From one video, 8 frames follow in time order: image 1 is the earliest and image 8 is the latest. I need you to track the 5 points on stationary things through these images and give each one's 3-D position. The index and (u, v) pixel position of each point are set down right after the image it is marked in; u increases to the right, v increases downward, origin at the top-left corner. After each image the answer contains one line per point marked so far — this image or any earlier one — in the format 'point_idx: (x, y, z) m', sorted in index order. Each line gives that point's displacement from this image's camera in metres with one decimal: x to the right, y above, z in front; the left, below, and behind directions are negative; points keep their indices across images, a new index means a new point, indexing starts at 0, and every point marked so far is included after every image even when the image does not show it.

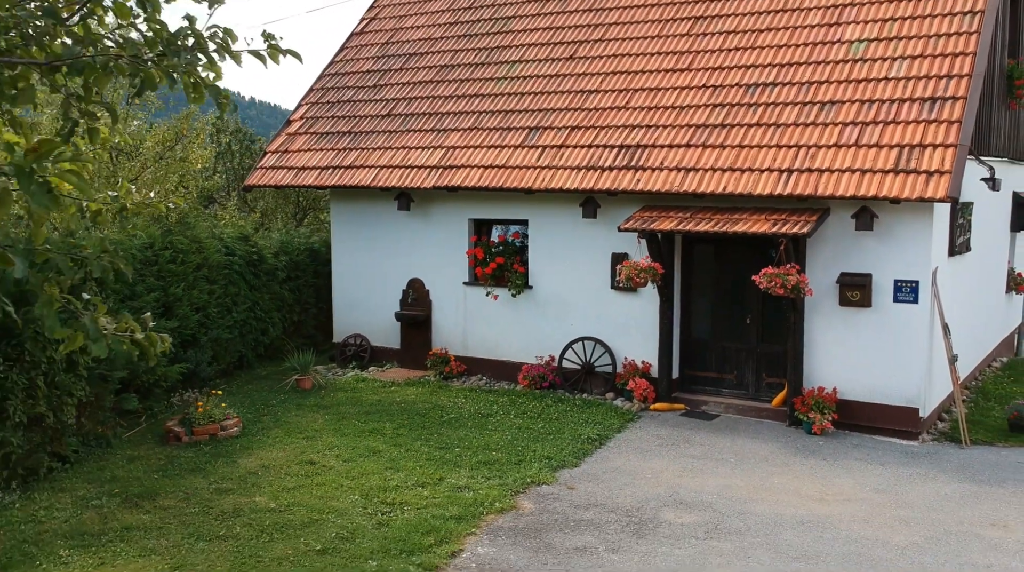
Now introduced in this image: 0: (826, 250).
0: (+3.1, +0.4, +12.1) m
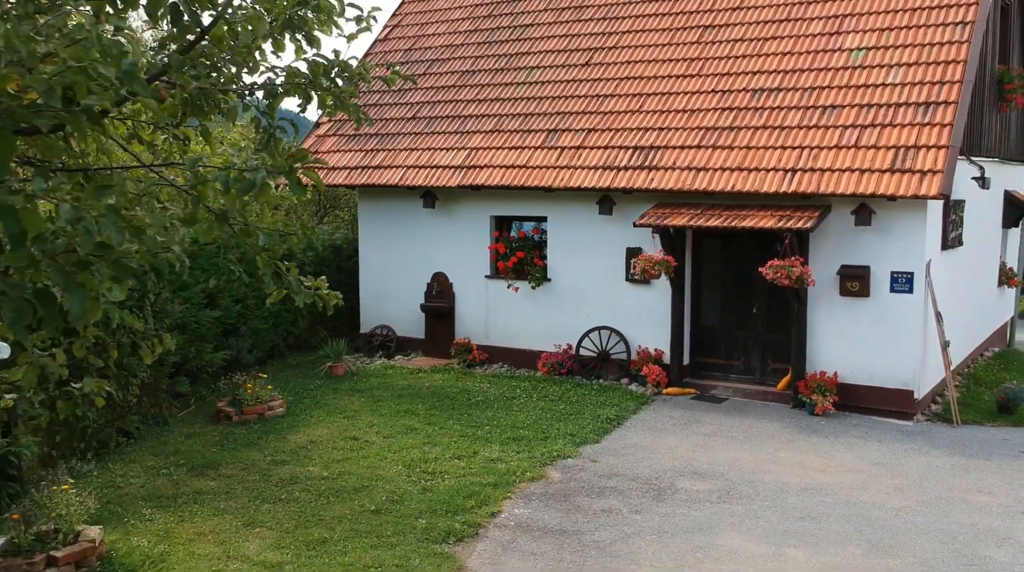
0: (+3.4, +0.5, +13.0) m
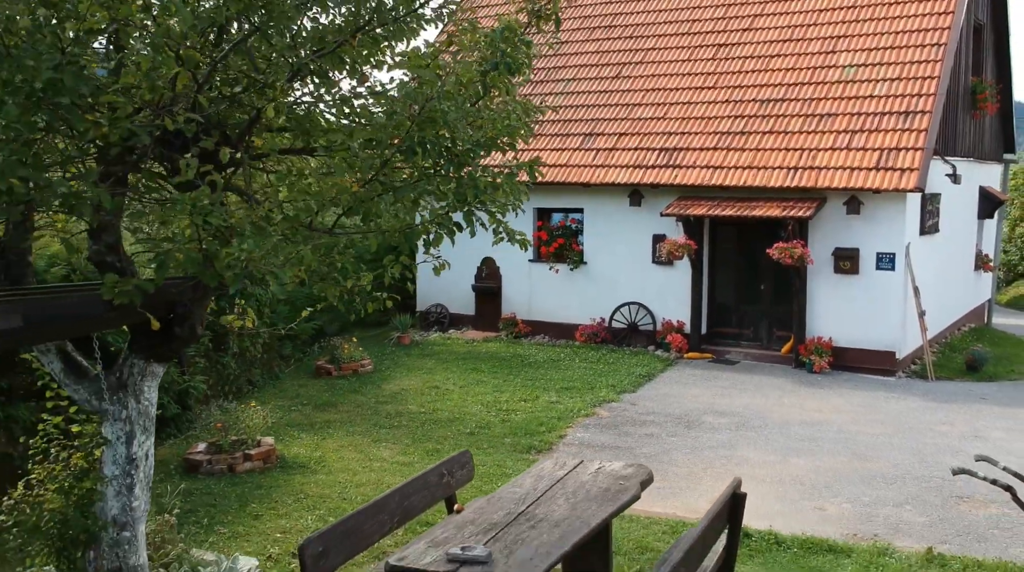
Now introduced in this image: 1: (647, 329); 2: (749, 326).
0: (+4.0, +0.7, +15.6) m
1: (+1.9, -0.6, +17.3) m
2: (+3.3, -0.6, +16.8) m
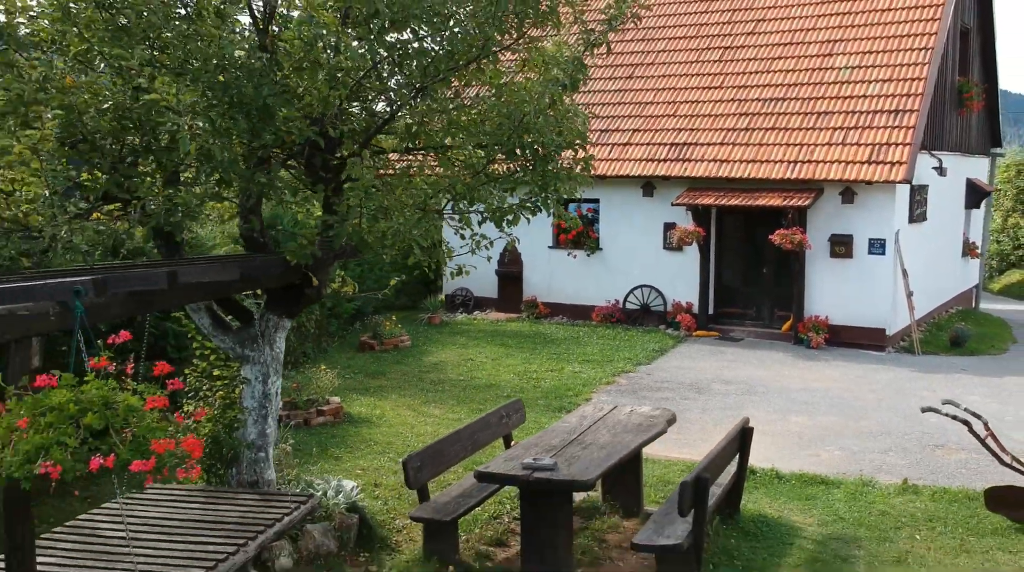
0: (+4.4, +1.0, +17.1) m
1: (+2.3, -0.4, +18.9) m
2: (+3.7, -0.3, +18.3) m
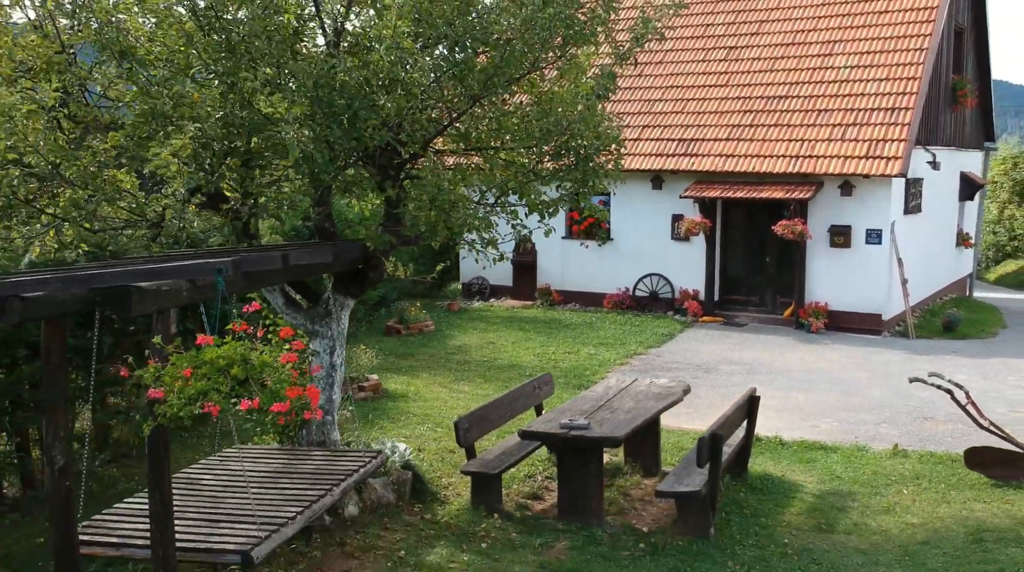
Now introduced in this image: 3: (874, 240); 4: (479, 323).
0: (+4.6, +1.1, +18.1) m
1: (+2.5, -0.2, +19.9) m
2: (+3.9, -0.1, +19.3) m
3: (+5.3, +0.7, +17.7) m
4: (-0.5, -0.6, +18.9) m
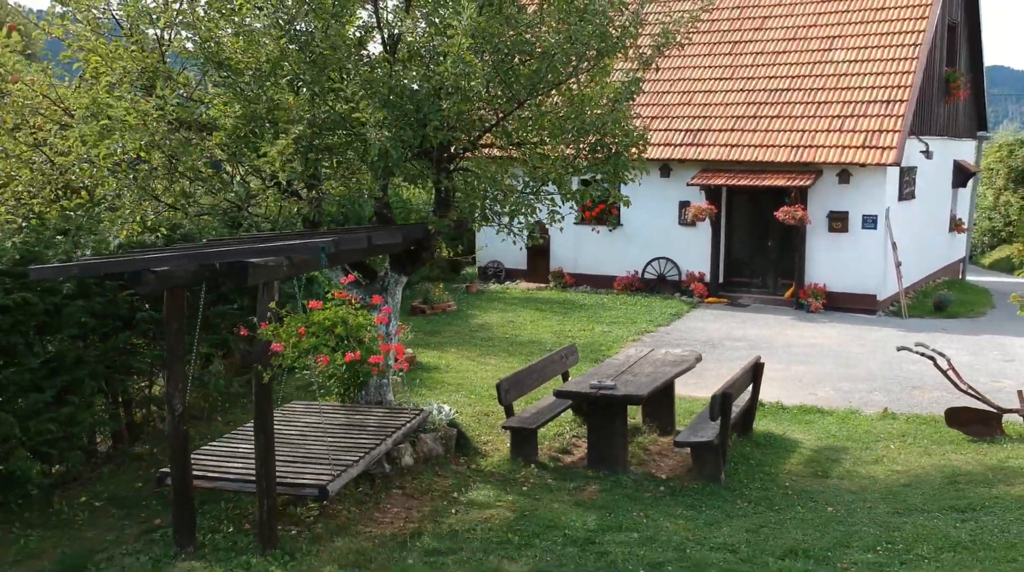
0: (+4.9, +1.4, +19.3) m
1: (+2.8, +0.1, +21.0) m
2: (+4.2, +0.2, +20.5) m
3: (+5.6, +0.9, +18.9) m
4: (-0.3, -0.3, +20.0) m
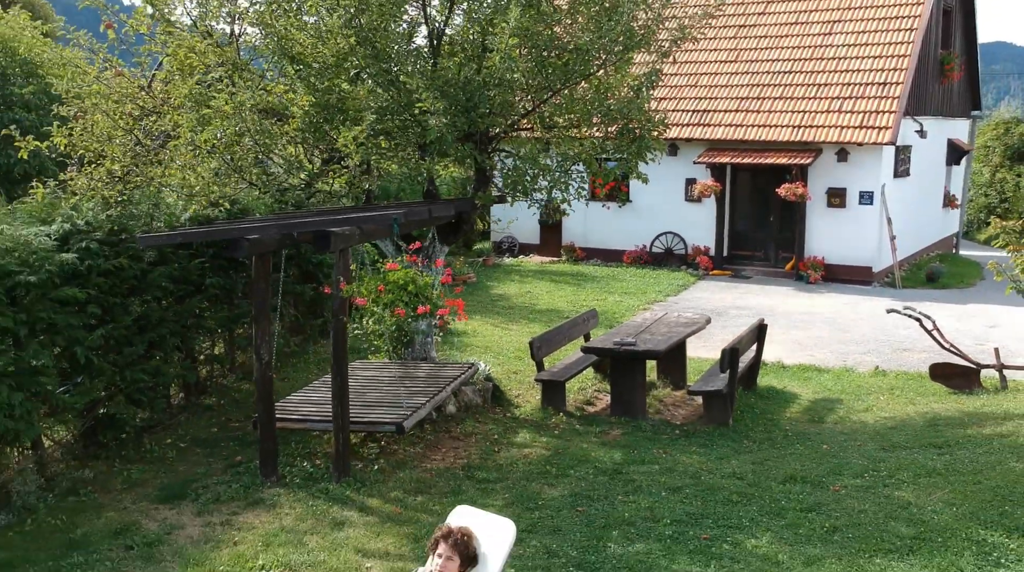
0: (+5.2, +1.9, +20.4) m
1: (+3.1, +0.6, +22.2) m
2: (+4.5, +0.7, +21.6) m
3: (+5.9, +1.4, +20.0) m
4: (0.0, +0.2, +21.2) m
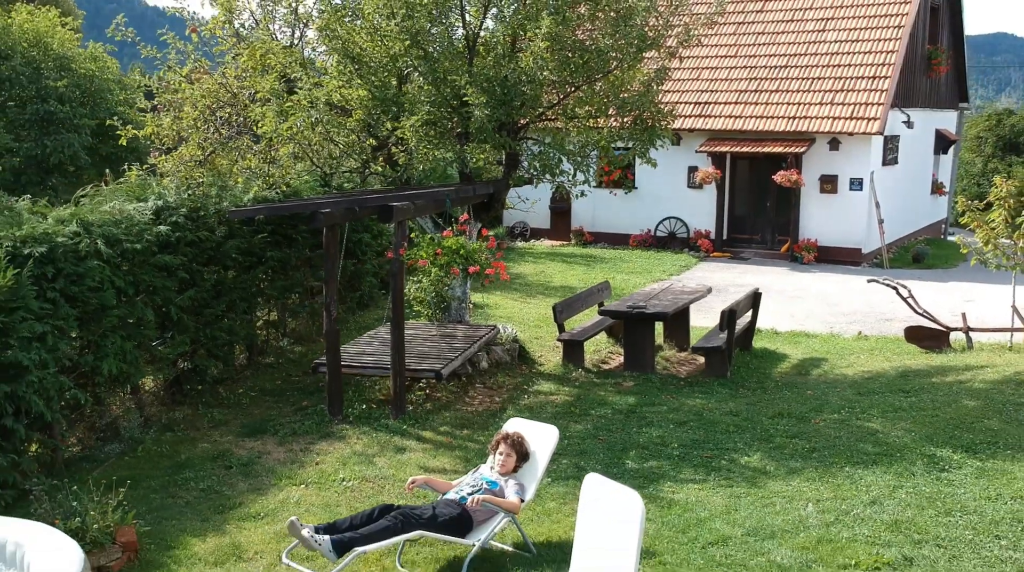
0: (+5.4, +2.2, +21.9) m
1: (+3.4, +1.0, +23.7) m
2: (+4.7, +1.0, +23.1) m
3: (+6.1, +1.8, +21.5) m
4: (+0.3, +0.5, +22.7) m
